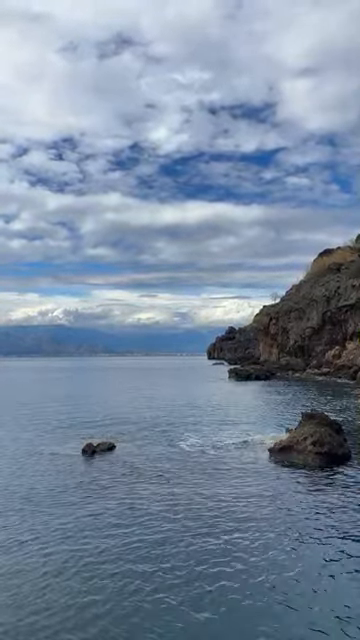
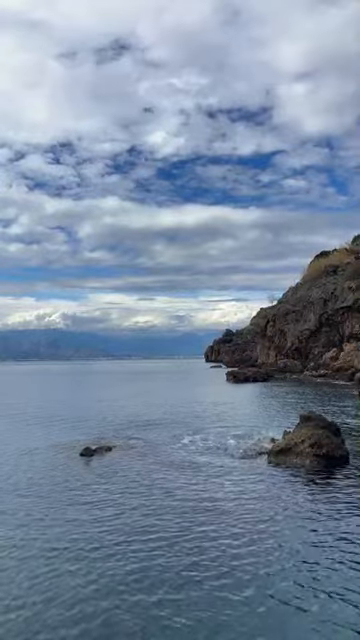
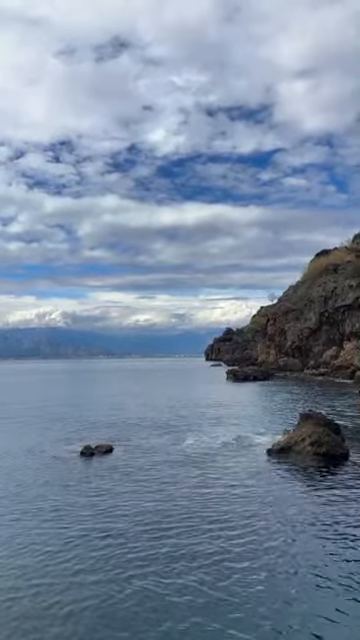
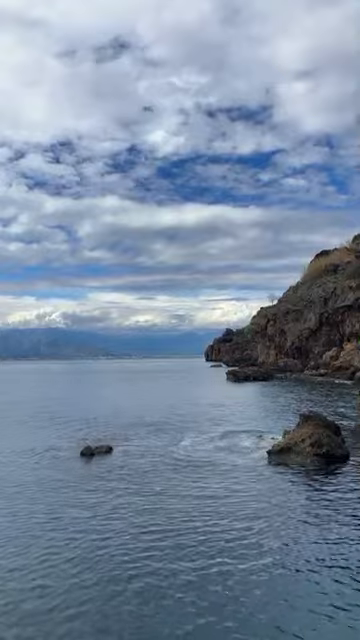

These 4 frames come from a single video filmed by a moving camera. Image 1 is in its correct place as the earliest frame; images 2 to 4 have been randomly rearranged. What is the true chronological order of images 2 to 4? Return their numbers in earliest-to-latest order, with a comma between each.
3, 4, 2
